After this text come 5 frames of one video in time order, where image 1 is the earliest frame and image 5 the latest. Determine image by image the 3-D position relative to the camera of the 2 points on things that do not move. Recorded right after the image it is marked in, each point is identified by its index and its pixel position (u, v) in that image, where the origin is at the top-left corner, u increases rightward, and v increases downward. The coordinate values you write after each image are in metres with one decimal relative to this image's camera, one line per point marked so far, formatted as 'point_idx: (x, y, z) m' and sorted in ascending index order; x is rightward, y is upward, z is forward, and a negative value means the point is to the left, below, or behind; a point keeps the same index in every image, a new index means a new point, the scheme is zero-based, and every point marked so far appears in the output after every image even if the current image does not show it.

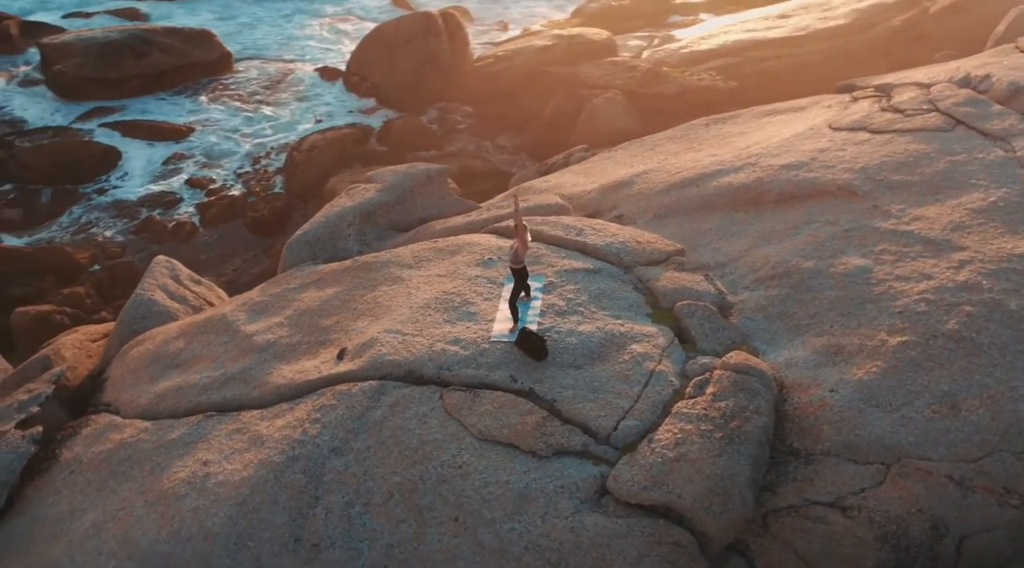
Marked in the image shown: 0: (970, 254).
0: (+2.5, +0.2, +3.8) m
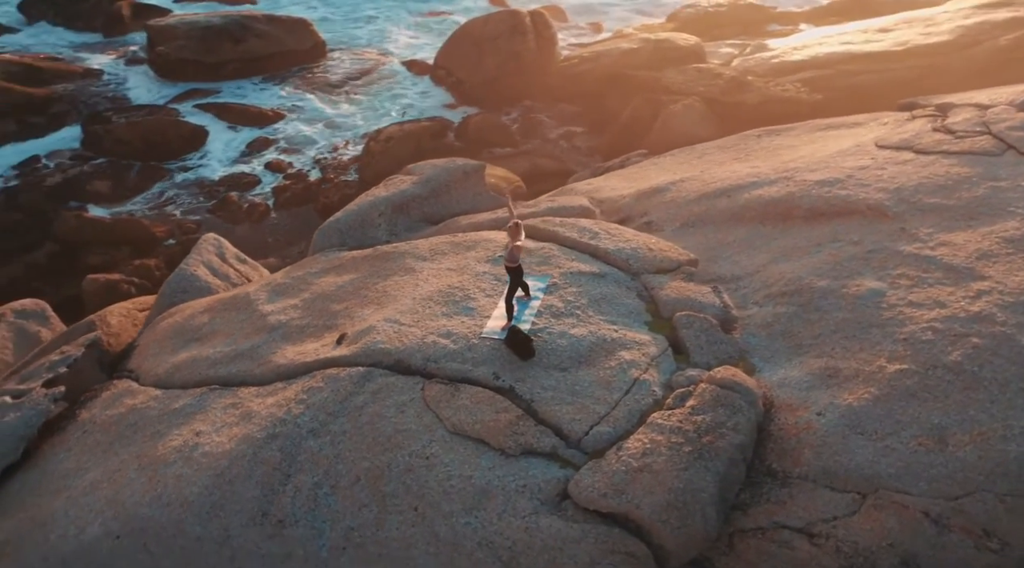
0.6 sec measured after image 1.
0: (+2.4, 0.0, +3.6) m
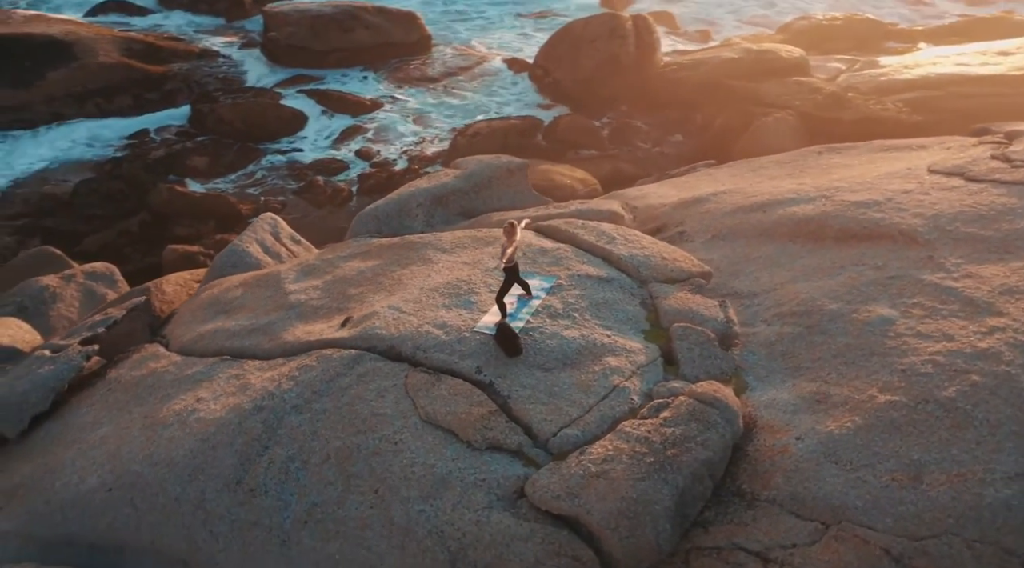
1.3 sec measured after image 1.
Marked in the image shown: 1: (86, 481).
0: (+2.3, -0.2, +3.4) m
1: (-2.2, -1.1, +3.8) m
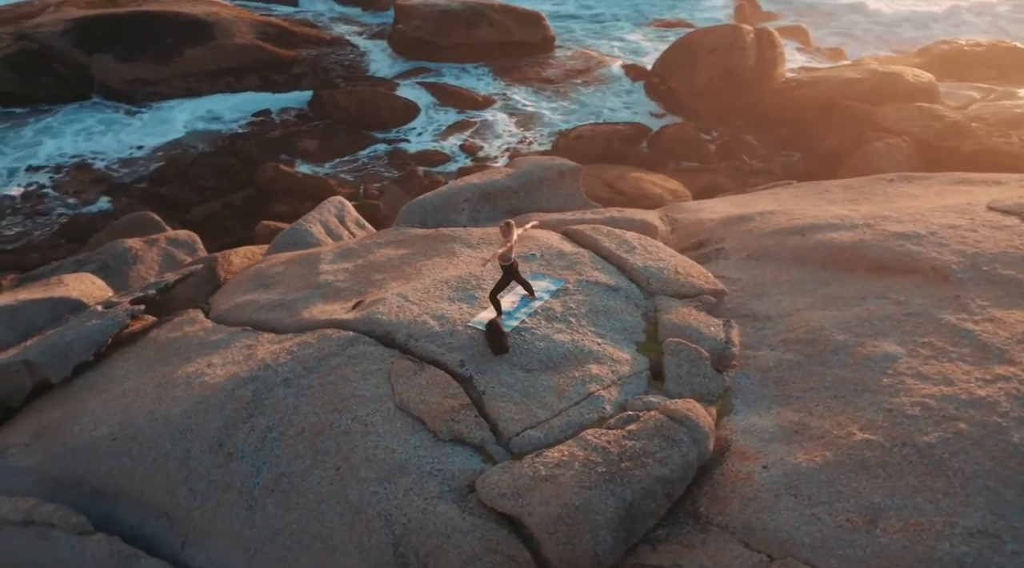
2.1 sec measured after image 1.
0: (+2.2, -0.4, +3.2) m
1: (-2.4, -0.8, +4.1) m
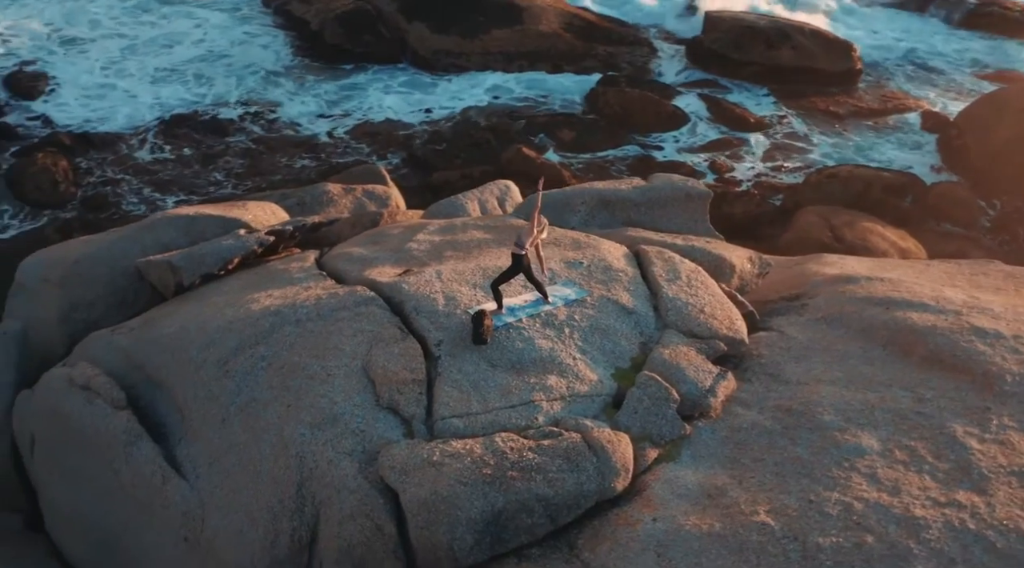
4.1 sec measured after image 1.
0: (+1.8, -0.8, +2.7) m
1: (-2.3, -0.3, +4.9) m
